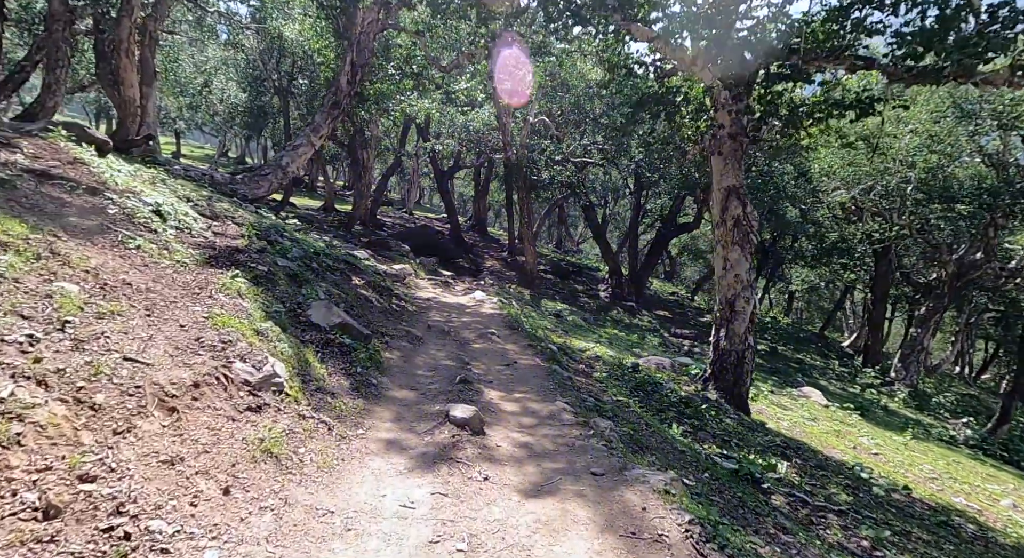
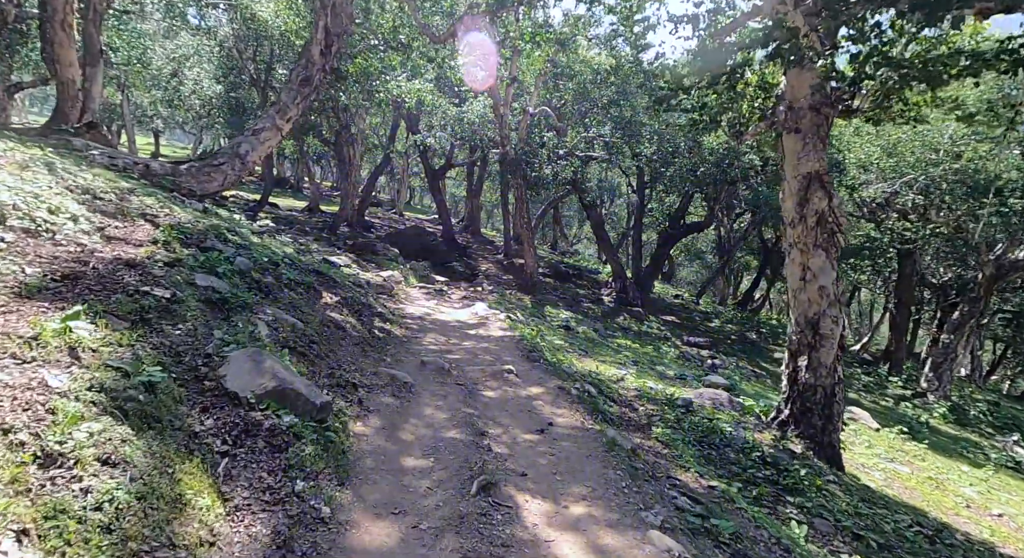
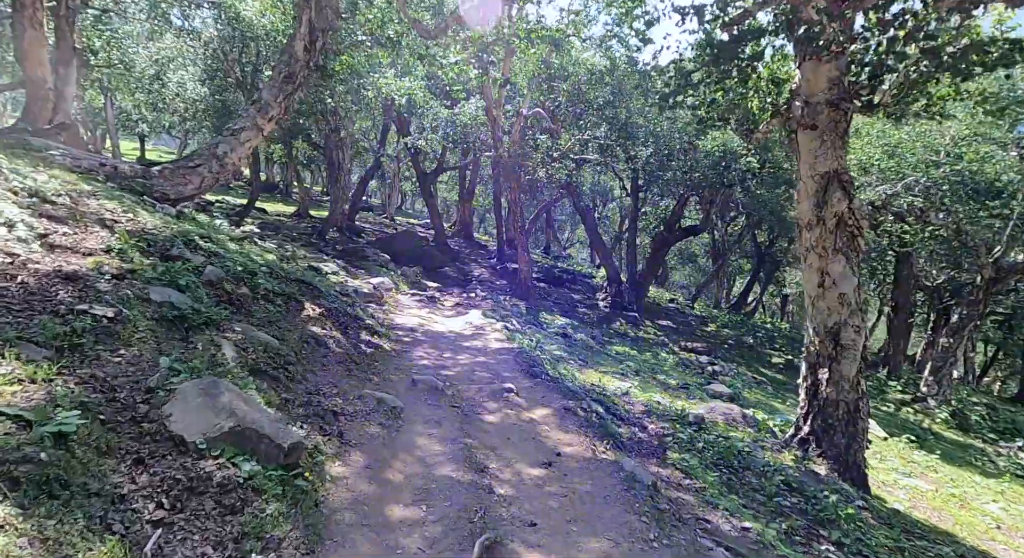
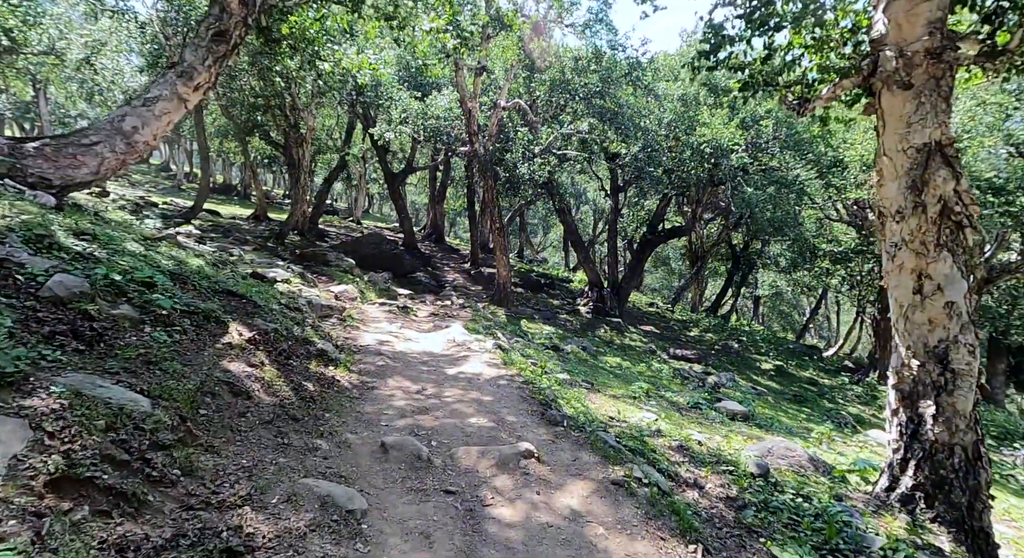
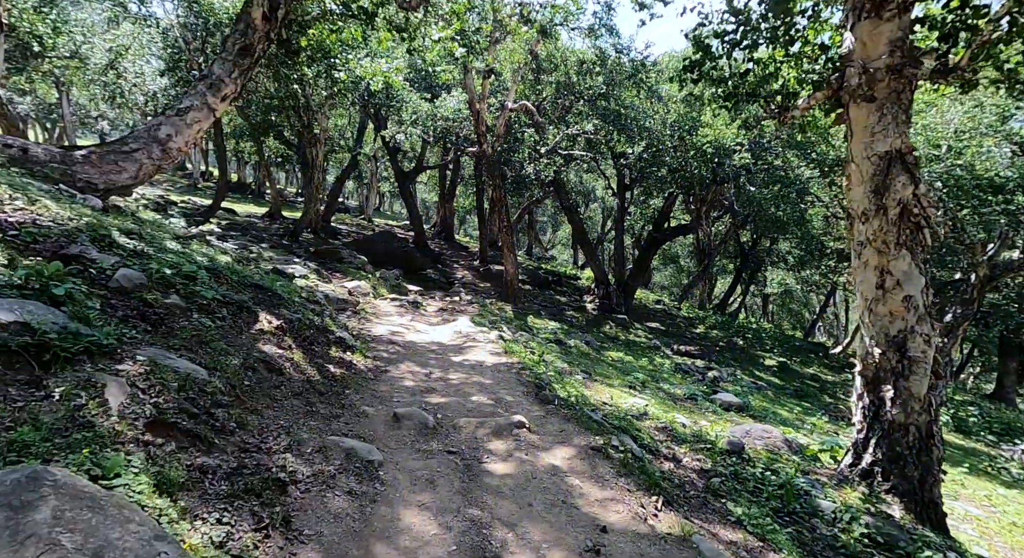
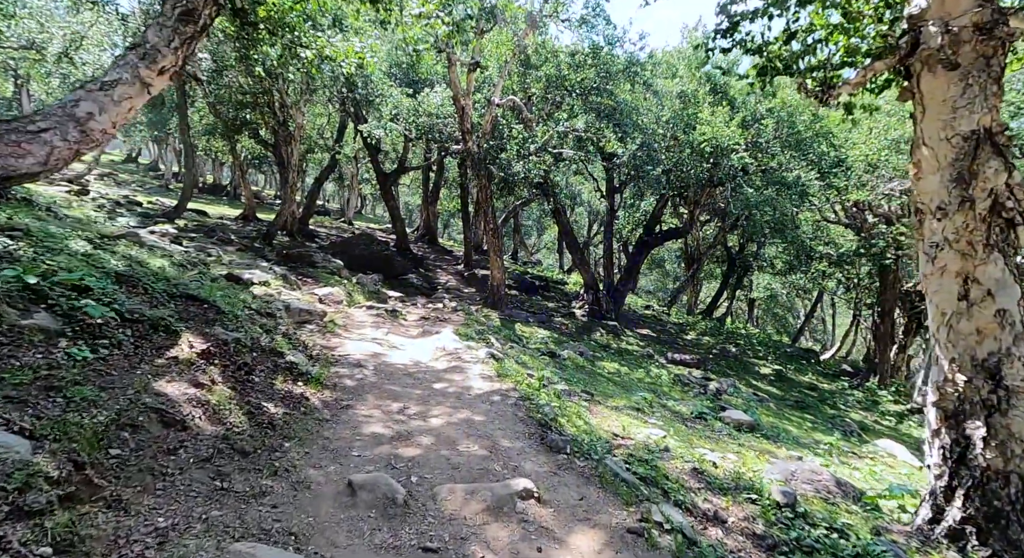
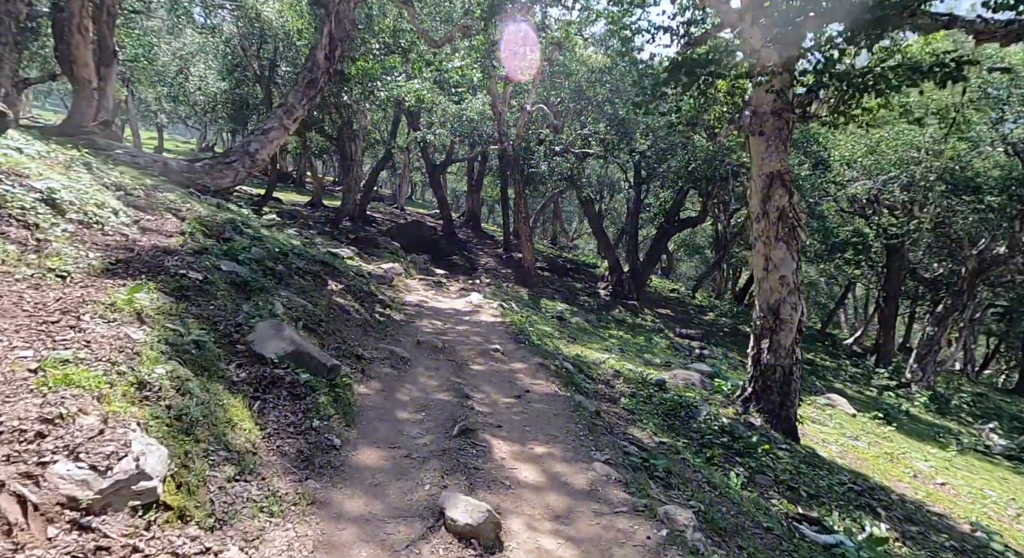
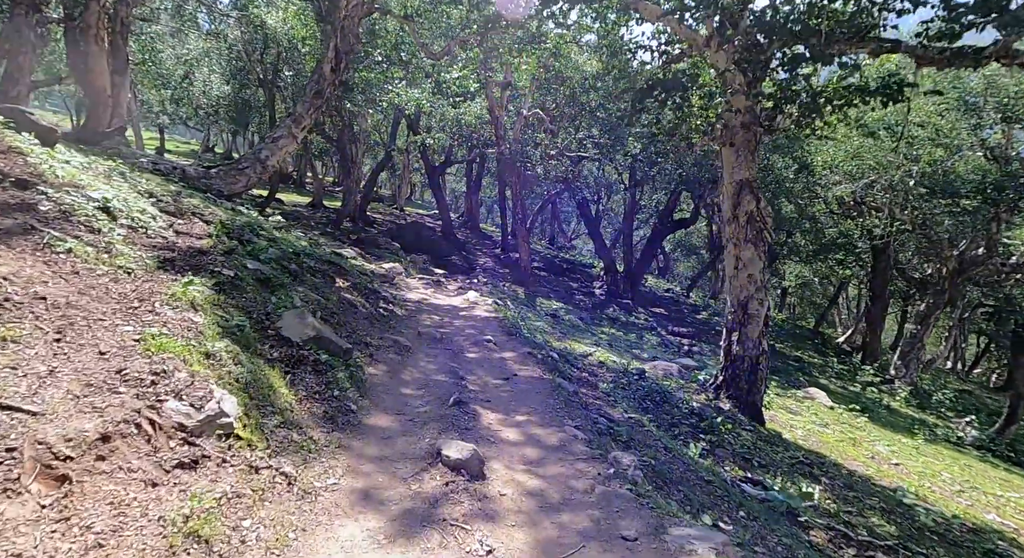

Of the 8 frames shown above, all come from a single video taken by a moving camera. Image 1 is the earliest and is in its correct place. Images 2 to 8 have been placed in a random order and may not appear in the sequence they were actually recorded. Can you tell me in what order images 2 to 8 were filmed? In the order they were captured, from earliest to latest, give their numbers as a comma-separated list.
8, 7, 2, 3, 5, 4, 6
